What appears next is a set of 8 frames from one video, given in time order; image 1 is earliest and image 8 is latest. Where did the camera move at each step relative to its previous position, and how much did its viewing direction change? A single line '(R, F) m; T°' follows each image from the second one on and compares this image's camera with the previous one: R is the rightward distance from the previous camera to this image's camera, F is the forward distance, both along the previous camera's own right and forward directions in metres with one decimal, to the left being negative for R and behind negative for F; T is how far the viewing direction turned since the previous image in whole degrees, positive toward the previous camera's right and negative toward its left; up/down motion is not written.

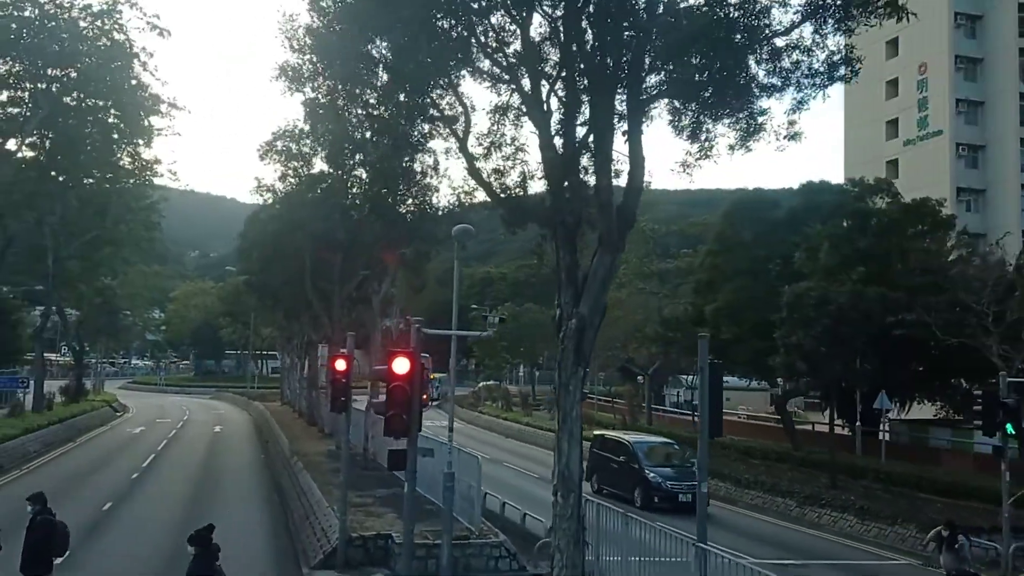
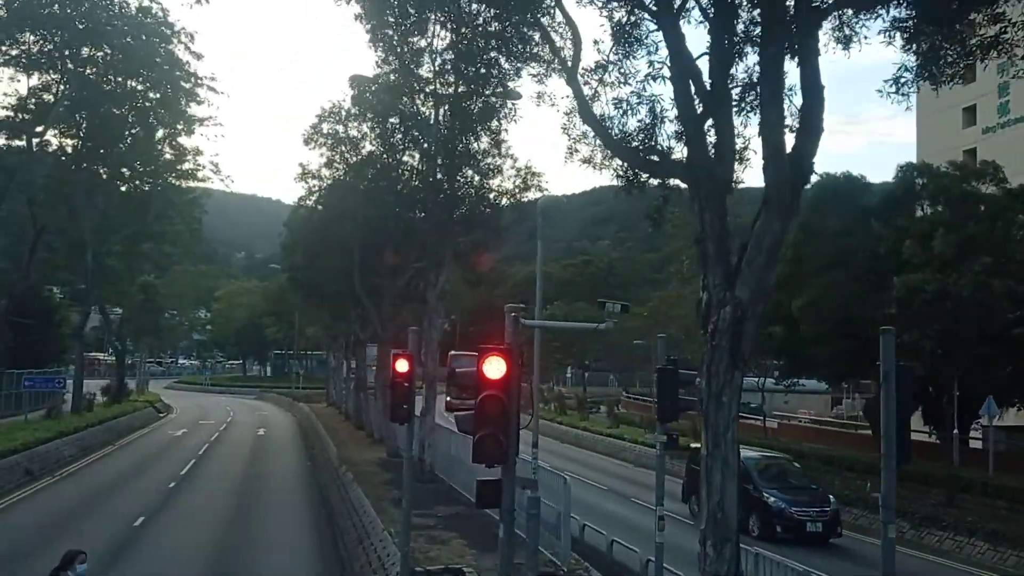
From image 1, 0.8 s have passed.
(-0.7, +2.5) m; -3°
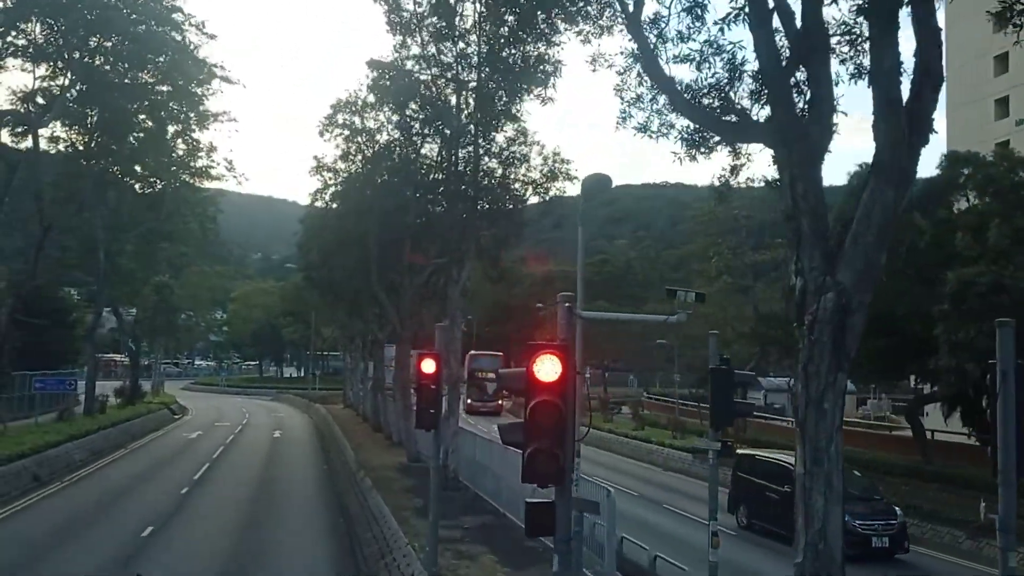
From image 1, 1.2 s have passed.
(-0.3, +1.2) m; -1°
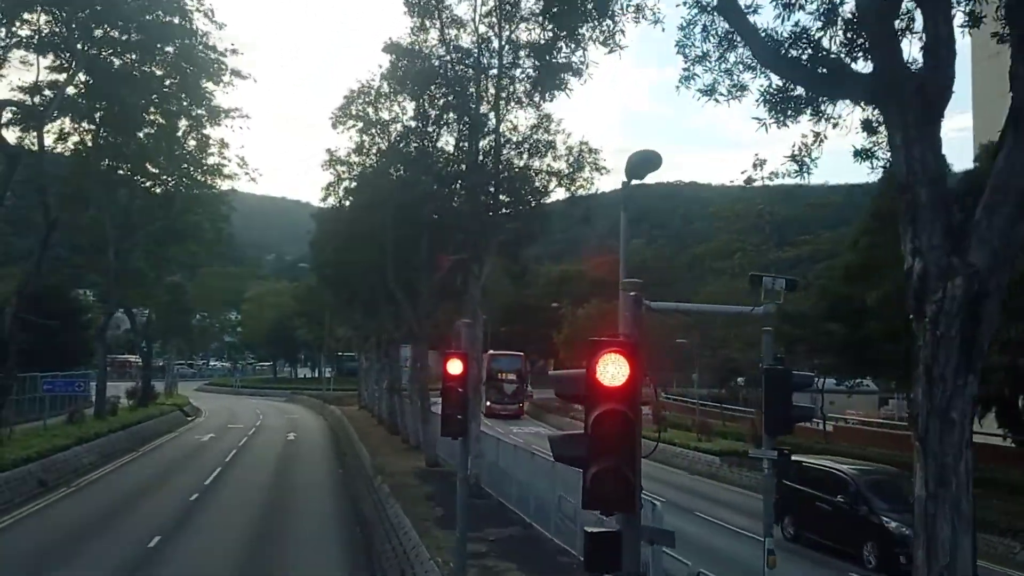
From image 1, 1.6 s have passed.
(-0.2, +1.0) m; -1°
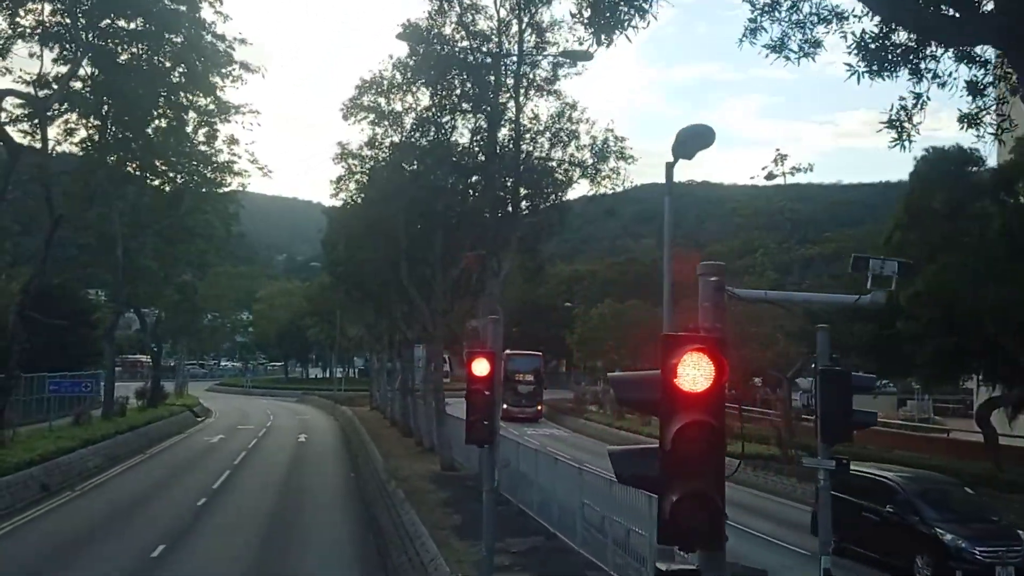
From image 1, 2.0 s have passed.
(-0.2, +0.9) m; -1°
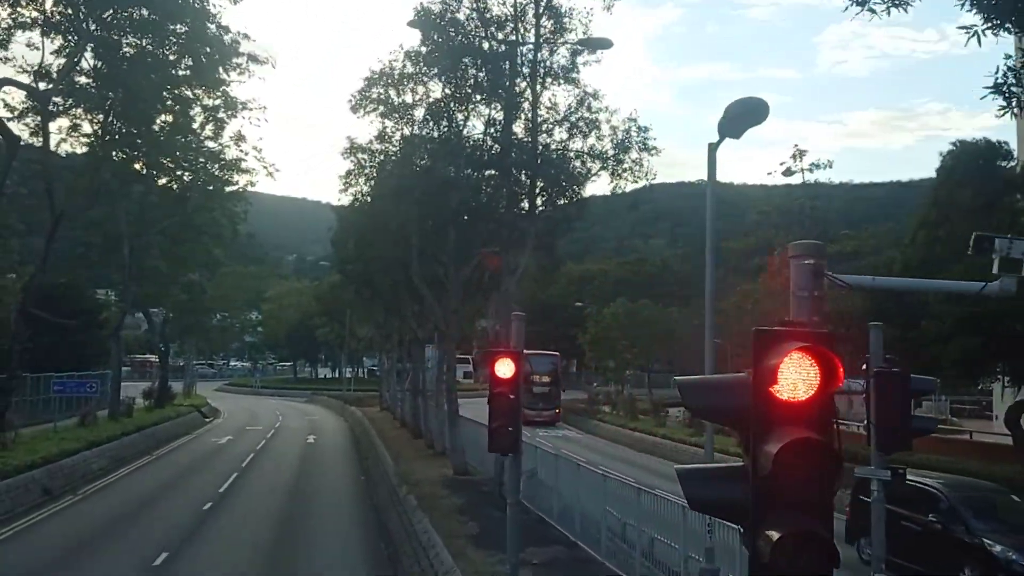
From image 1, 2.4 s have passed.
(-0.2, +0.8) m; -1°
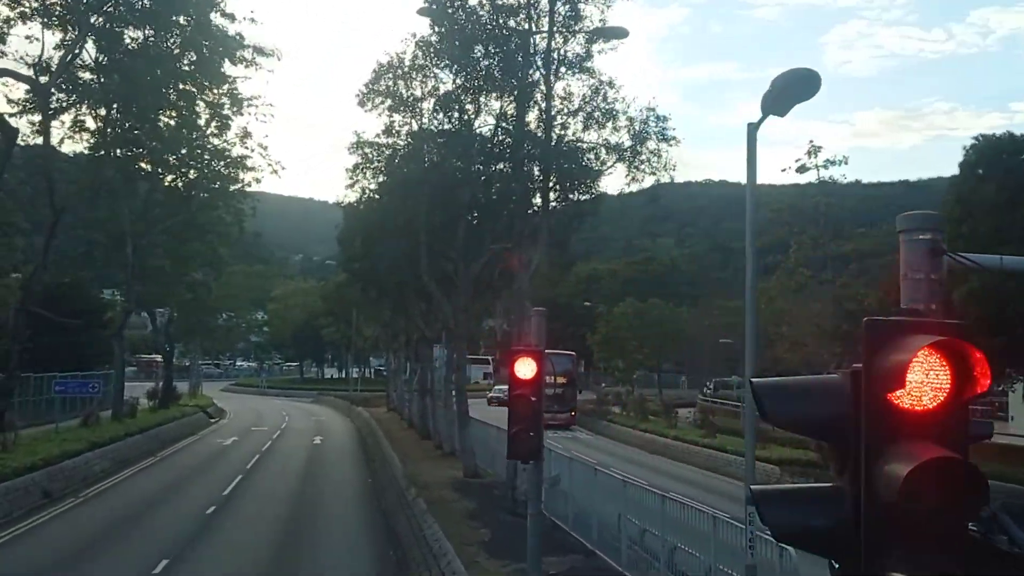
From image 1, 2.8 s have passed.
(-0.1, +0.7) m; 0°
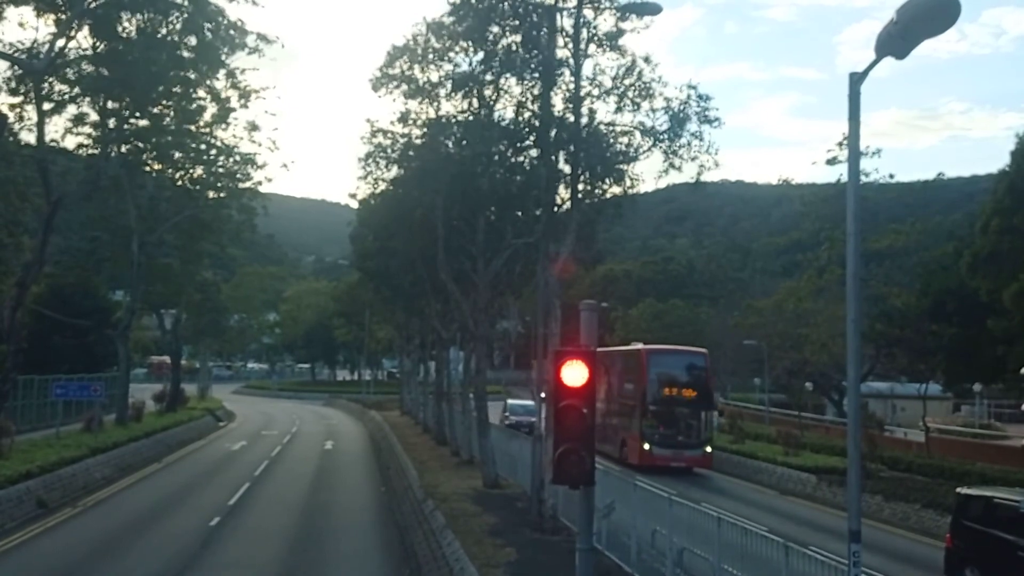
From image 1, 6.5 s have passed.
(-0.2, +1.4) m; -1°
